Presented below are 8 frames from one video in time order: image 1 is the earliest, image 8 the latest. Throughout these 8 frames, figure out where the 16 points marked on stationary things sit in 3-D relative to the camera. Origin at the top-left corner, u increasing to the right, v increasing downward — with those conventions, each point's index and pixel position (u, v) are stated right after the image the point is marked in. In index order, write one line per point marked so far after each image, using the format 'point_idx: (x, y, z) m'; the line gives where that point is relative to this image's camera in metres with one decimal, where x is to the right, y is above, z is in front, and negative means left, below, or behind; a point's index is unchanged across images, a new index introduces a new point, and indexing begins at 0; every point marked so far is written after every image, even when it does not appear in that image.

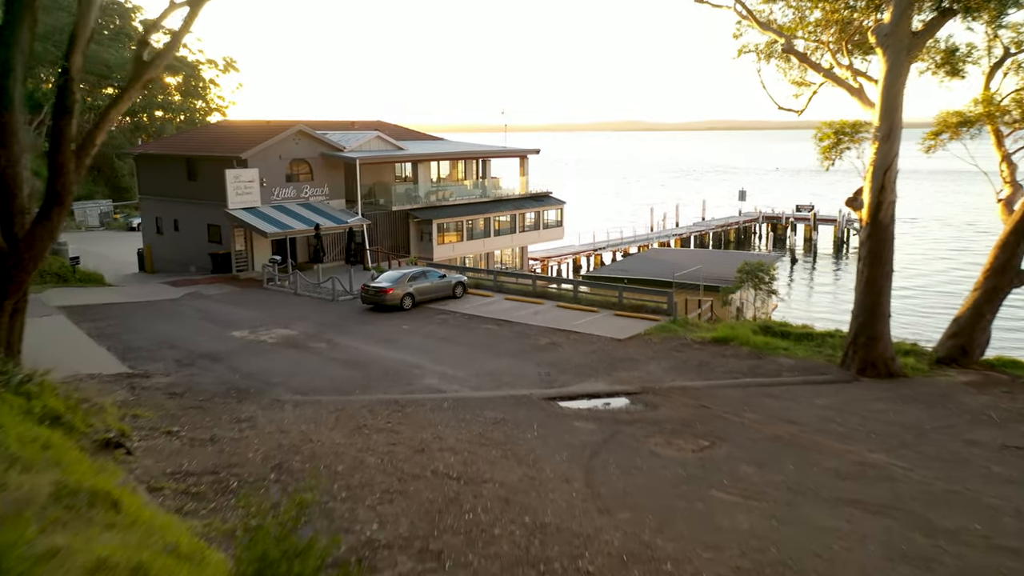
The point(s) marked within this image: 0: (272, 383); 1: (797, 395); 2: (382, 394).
0: (-4.1, -1.6, +18.5) m
1: (+4.6, -1.7, +17.9) m
2: (-2.1, -1.7, +17.8) m
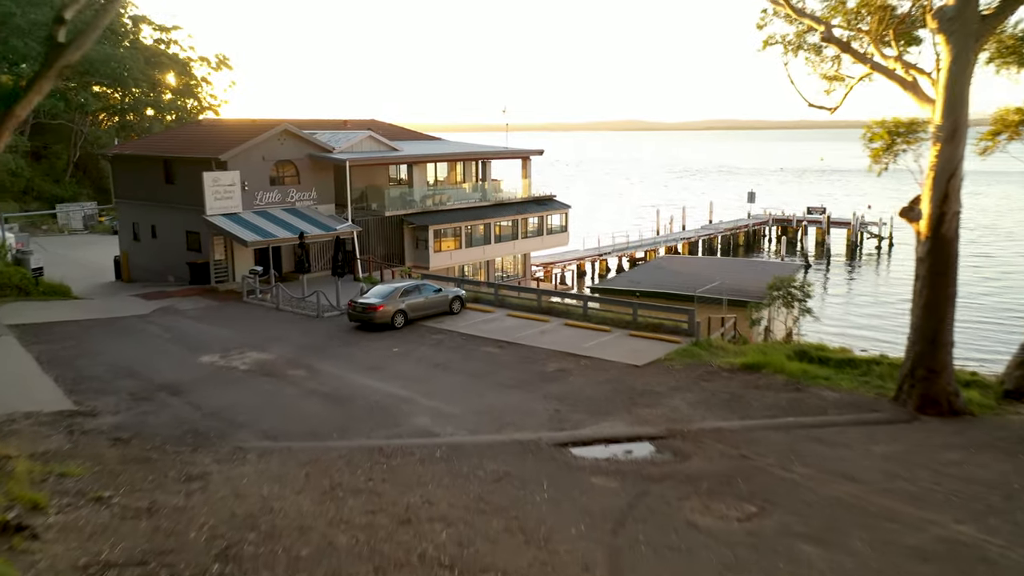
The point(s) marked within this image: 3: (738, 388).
0: (-4.0, -2.0, +15.9) m
1: (+4.7, -2.1, +15.2) m
2: (-2.1, -2.1, +15.2) m
3: (+3.8, -1.7, +18.6) m
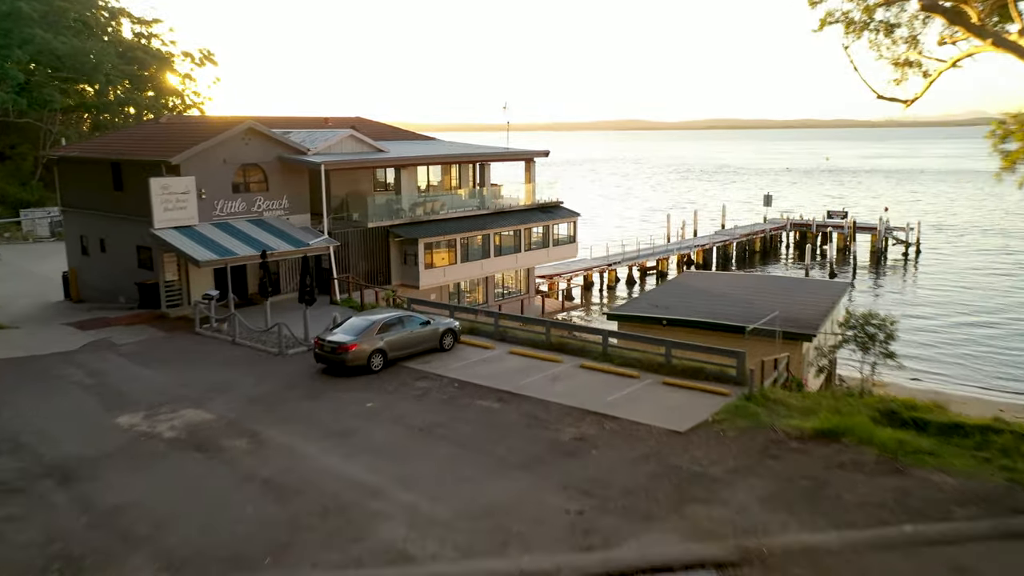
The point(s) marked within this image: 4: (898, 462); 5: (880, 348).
0: (-3.9, -2.6, +11.2) m
1: (+4.8, -2.7, +10.6) m
2: (-2.0, -2.7, +10.6) m
3: (+3.9, -2.3, +14.0) m
4: (+5.0, -2.3, +14.2) m
5: (+5.9, -1.0, +17.5) m
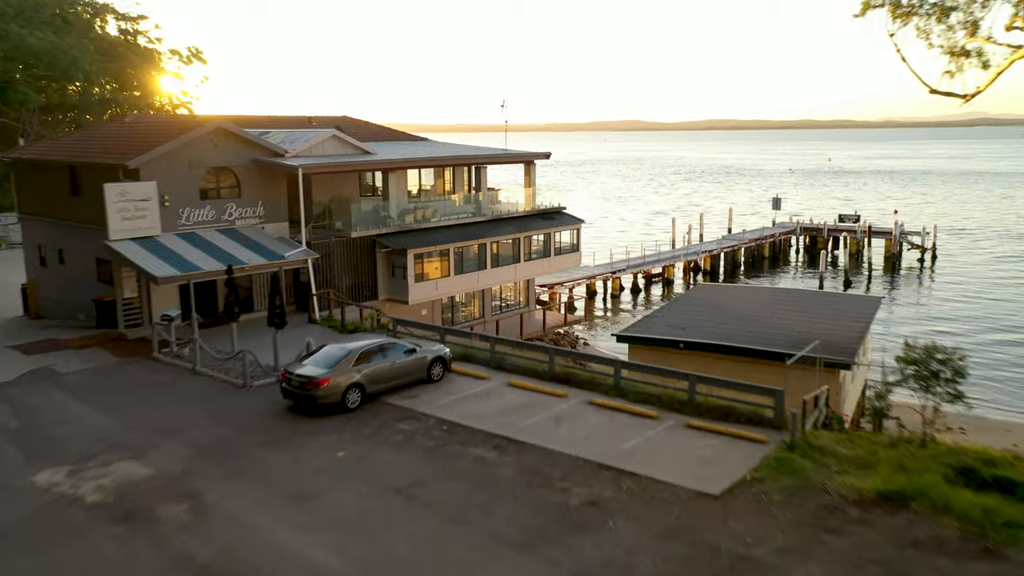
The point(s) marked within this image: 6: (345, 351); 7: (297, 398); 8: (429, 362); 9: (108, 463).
0: (-3.9, -3.0, +8.5) m
1: (+4.8, -3.1, +7.9) m
2: (-2.0, -3.1, +7.8) m
3: (+3.9, -2.7, +11.2) m
4: (+5.0, -2.6, +11.5) m
5: (+5.8, -1.3, +14.8) m
6: (-2.7, -1.0, +17.5) m
7: (-3.3, -1.7, +17.0) m
8: (-1.4, -1.3, +18.9) m
9: (-5.3, -2.3, +14.3) m
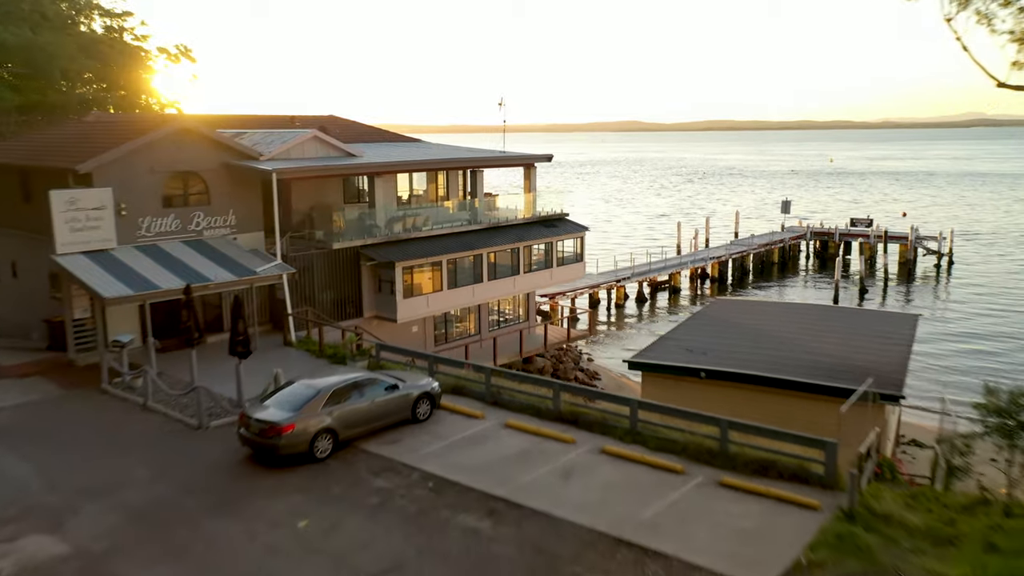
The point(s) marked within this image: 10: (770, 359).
0: (-4.0, -3.4, +5.9) m
1: (+4.7, -3.5, +5.3) m
2: (-2.0, -3.5, +5.2) m
3: (+3.9, -3.1, +8.6) m
4: (+5.0, -3.0, +8.9) m
5: (+5.8, -1.7, +12.2) m
6: (-2.7, -1.4, +14.9) m
7: (-3.3, -2.1, +14.4) m
8: (-1.4, -1.7, +16.2) m
9: (-5.3, -2.7, +11.7) m
10: (+4.7, -1.3, +19.9) m
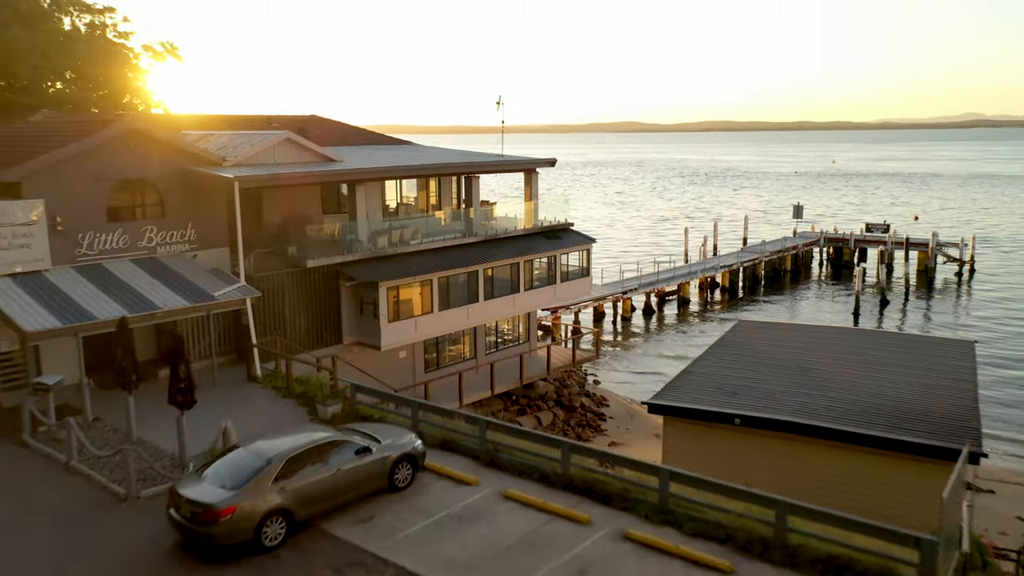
0: (-3.9, -3.8, +2.8) m
1: (+4.8, -3.9, +2.2) m
2: (-2.0, -3.9, +2.1) m
3: (+3.9, -3.5, +5.6) m
4: (+5.0, -3.5, +5.8) m
5: (+5.8, -2.2, +9.1) m
6: (-2.7, -1.8, +11.9) m
7: (-3.3, -2.5, +11.3) m
8: (-1.4, -2.1, +13.2) m
9: (-5.3, -3.1, +8.7) m
10: (+4.7, -1.7, +16.9) m
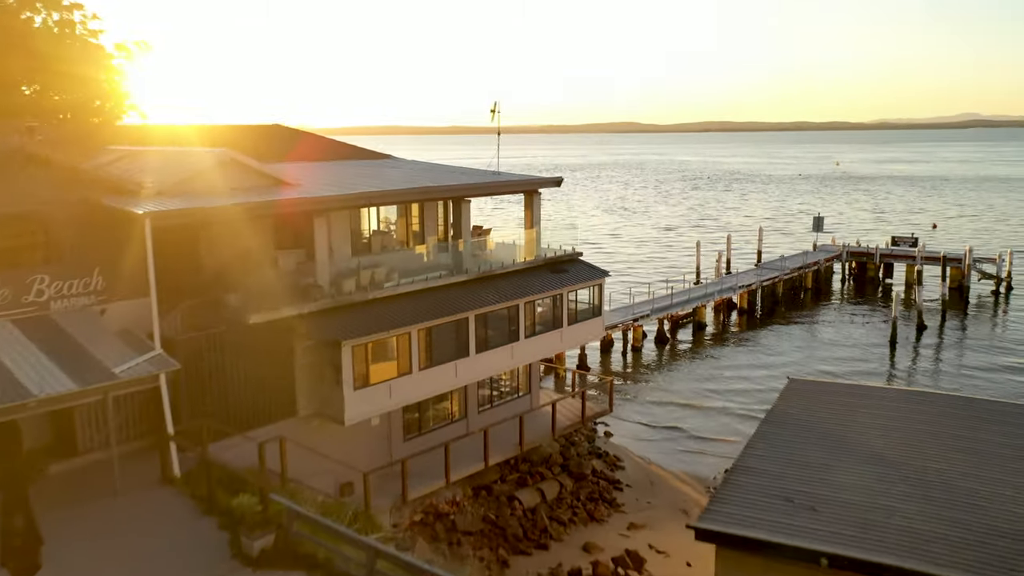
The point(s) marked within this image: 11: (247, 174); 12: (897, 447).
0: (-3.9, -4.8, -1.8) m
1: (+4.8, -4.9, -2.4) m
2: (-2.0, -4.9, -2.5) m
3: (+3.9, -4.5, +0.9) m
4: (+5.0, -4.4, +1.2) m
5: (+5.8, -3.1, +4.5) m
6: (-2.7, -2.8, +7.2) m
7: (-3.4, -3.5, +6.7) m
8: (-1.5, -3.1, +8.5) m
9: (-5.3, -4.1, +4.0) m
10: (+4.6, -2.7, +12.2) m
11: (-4.7, +2.0, +19.5) m
12: (+5.6, -2.3, +15.9) m
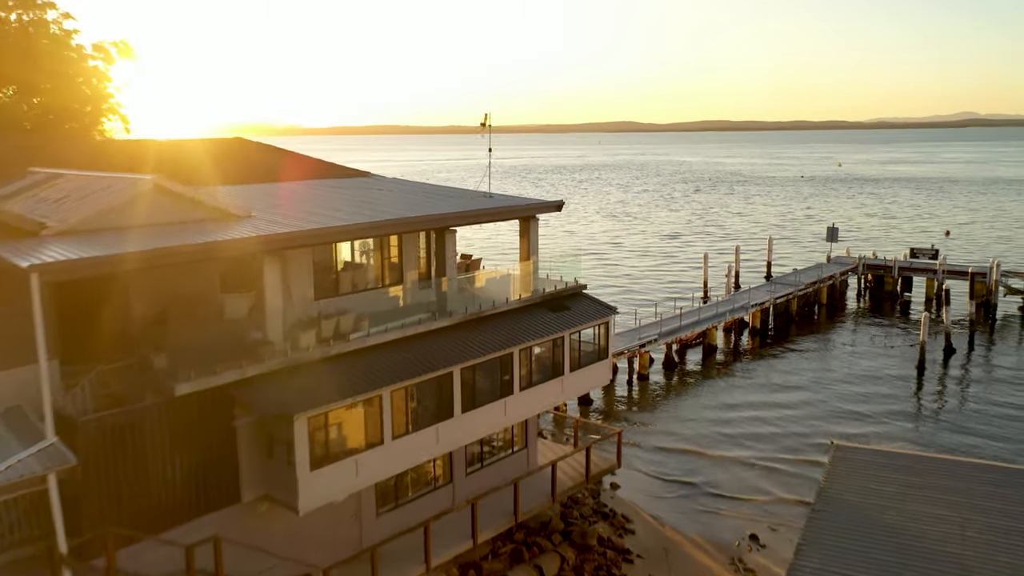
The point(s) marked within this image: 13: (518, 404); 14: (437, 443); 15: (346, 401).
0: (-4.0, -5.6, -5.1) m
1: (+4.7, -5.7, -5.7) m
2: (-2.1, -5.7, -5.8) m
3: (+3.8, -5.3, -2.3) m
4: (+4.9, -5.2, -2.1) m
5: (+5.7, -3.9, +1.3) m
6: (-2.8, -3.6, +4.0) m
7: (-3.5, -4.3, +3.4) m
8: (-1.6, -3.9, +5.3) m
9: (-5.4, -4.9, +0.8) m
10: (+4.5, -3.5, +9.0) m
11: (-4.8, +1.3, +16.2) m
12: (+5.5, -3.1, +12.7) m
13: (+0.1, -2.0, +19.7) m
14: (-1.2, -2.4, +17.6) m
15: (-2.3, -1.6, +15.3) m
